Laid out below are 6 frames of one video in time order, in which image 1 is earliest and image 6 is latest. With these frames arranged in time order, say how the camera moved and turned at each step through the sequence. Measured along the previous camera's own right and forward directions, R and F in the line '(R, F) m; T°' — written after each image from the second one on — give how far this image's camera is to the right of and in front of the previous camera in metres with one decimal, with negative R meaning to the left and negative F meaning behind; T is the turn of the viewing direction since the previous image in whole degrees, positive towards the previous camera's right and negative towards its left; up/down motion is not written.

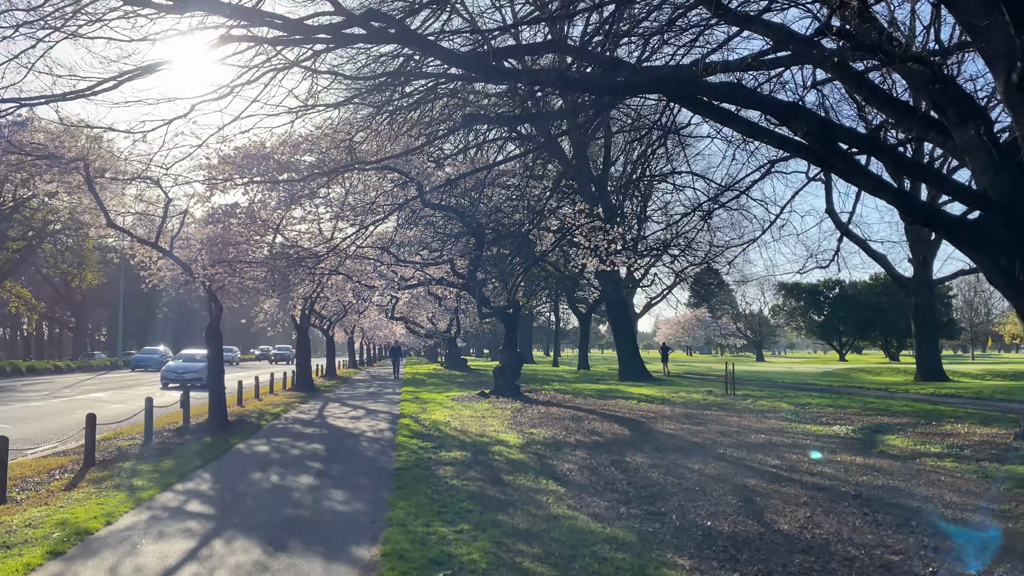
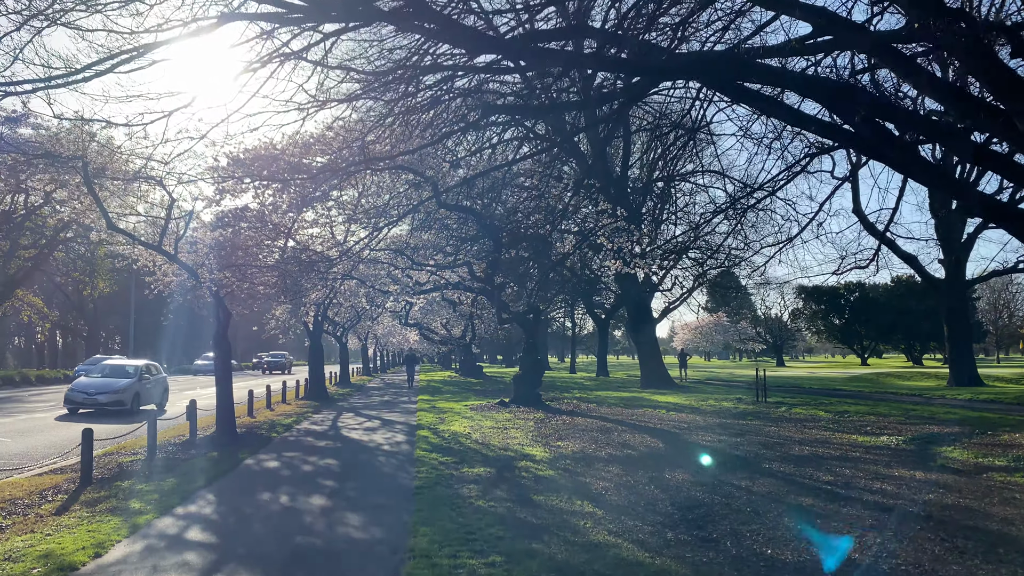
(-0.2, +0.7) m; -1°
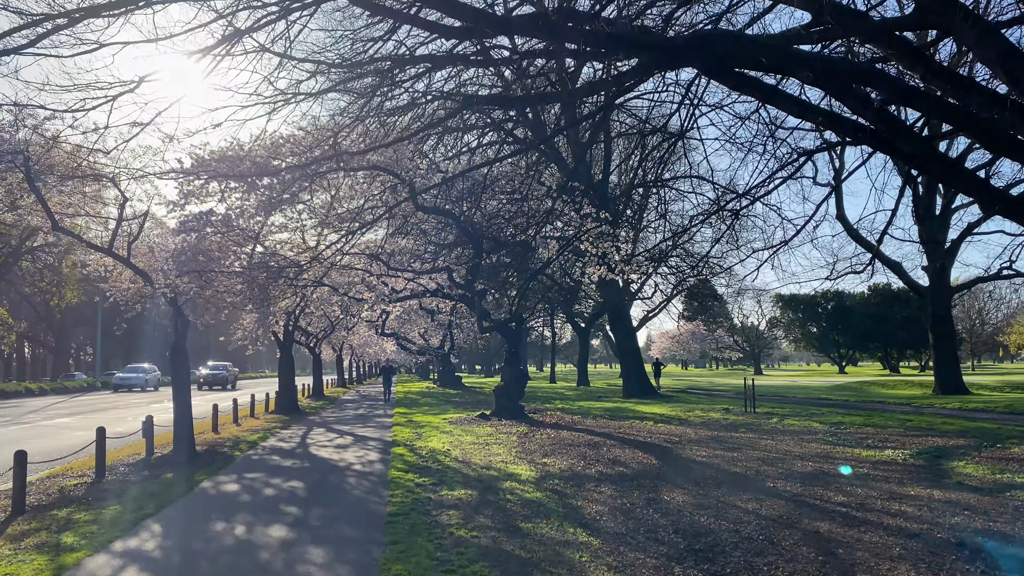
(-0.1, +0.8) m; +2°
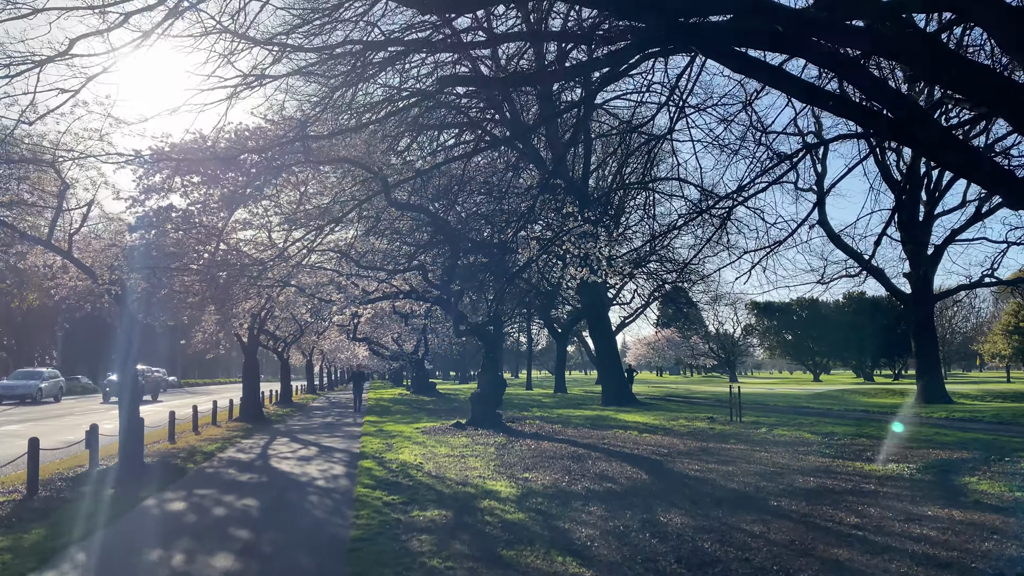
(-0.1, +0.8) m; +2°
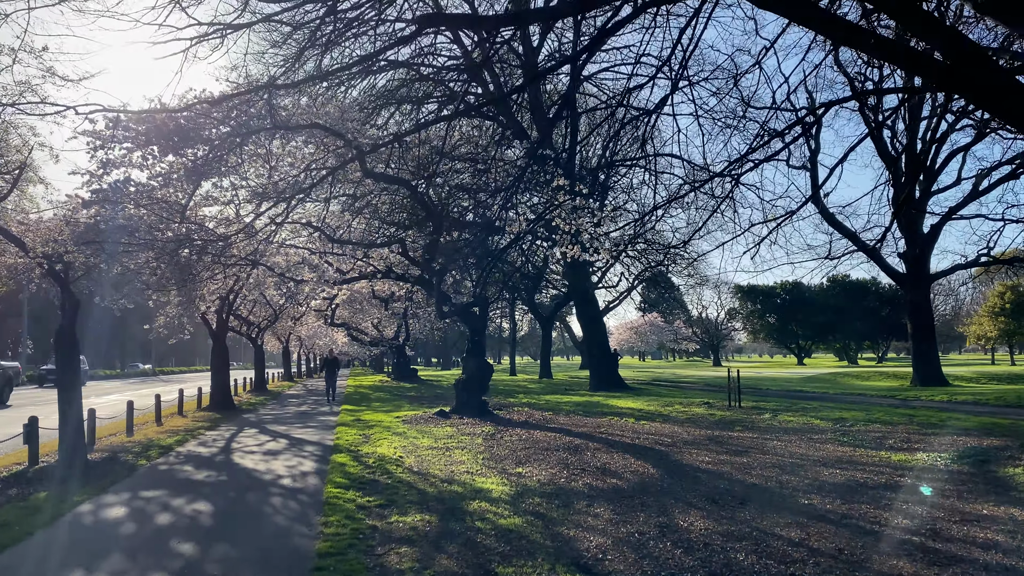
(-0.1, +1.1) m; +1°
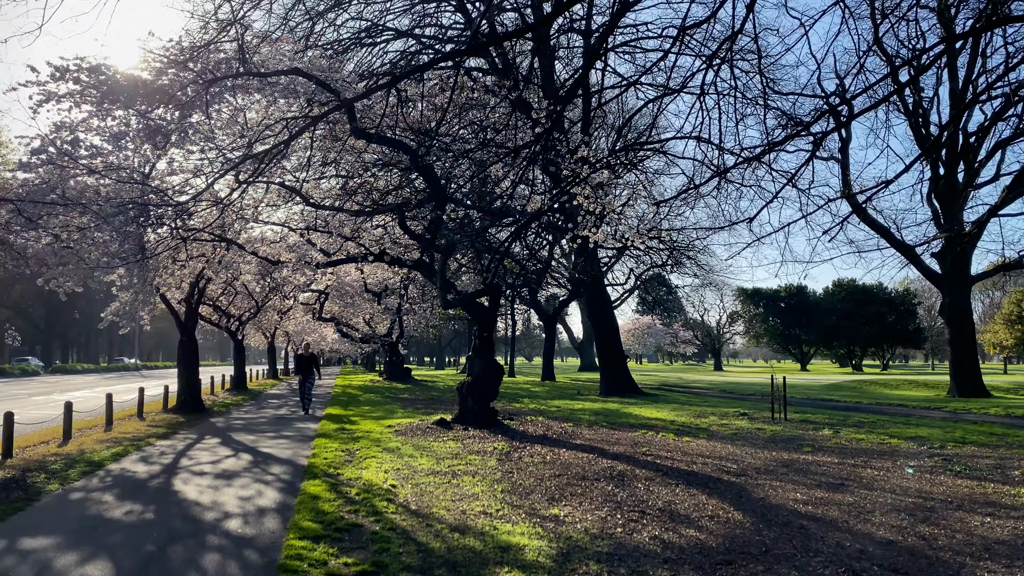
(-0.3, +2.2) m; 0°
